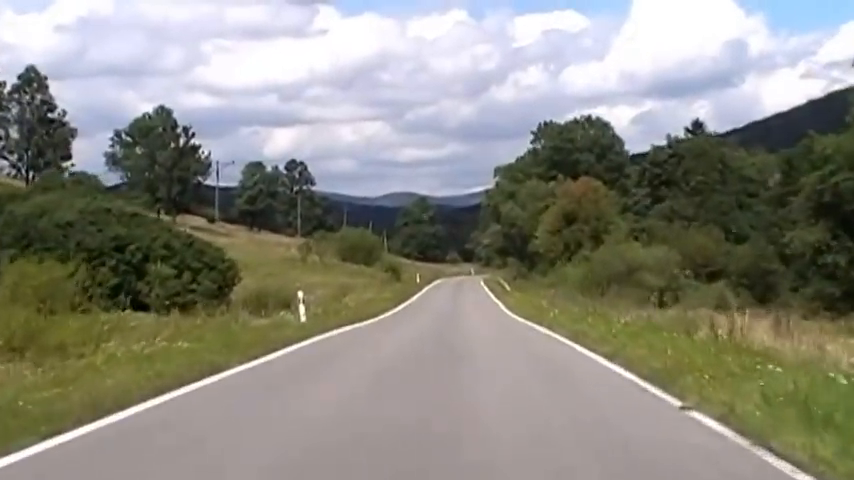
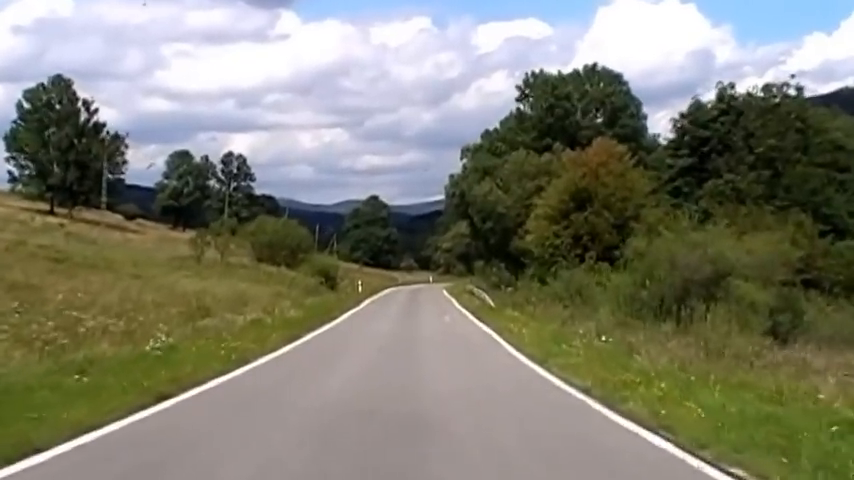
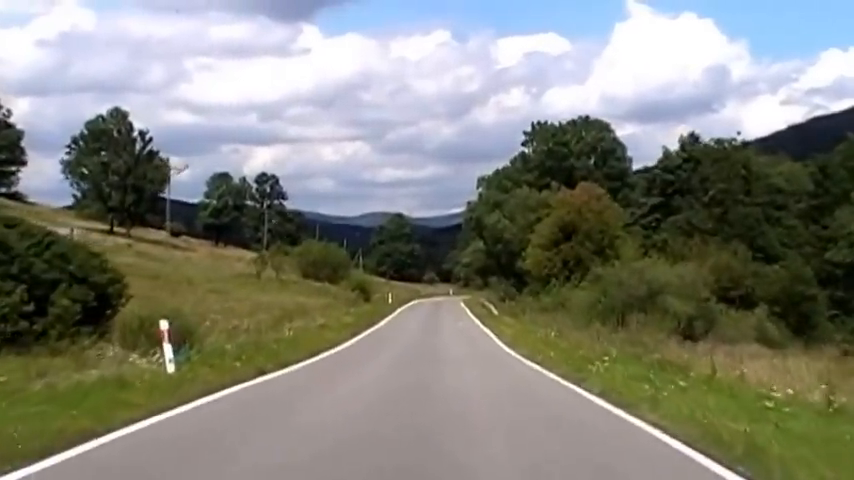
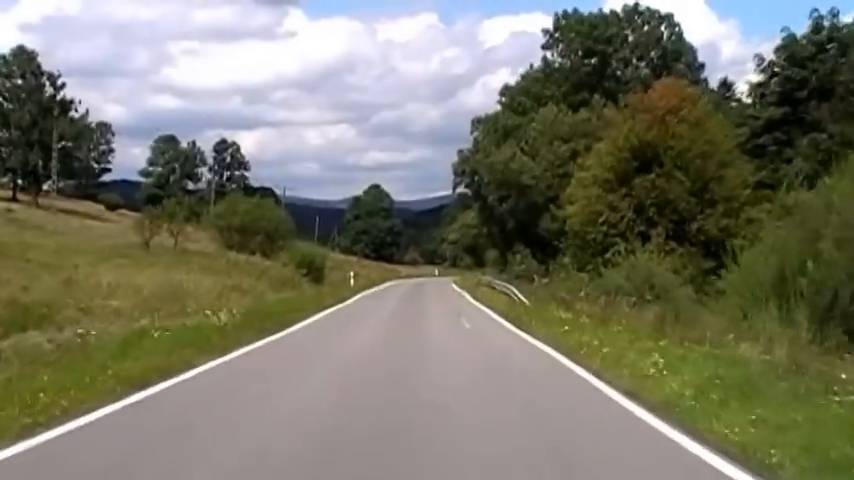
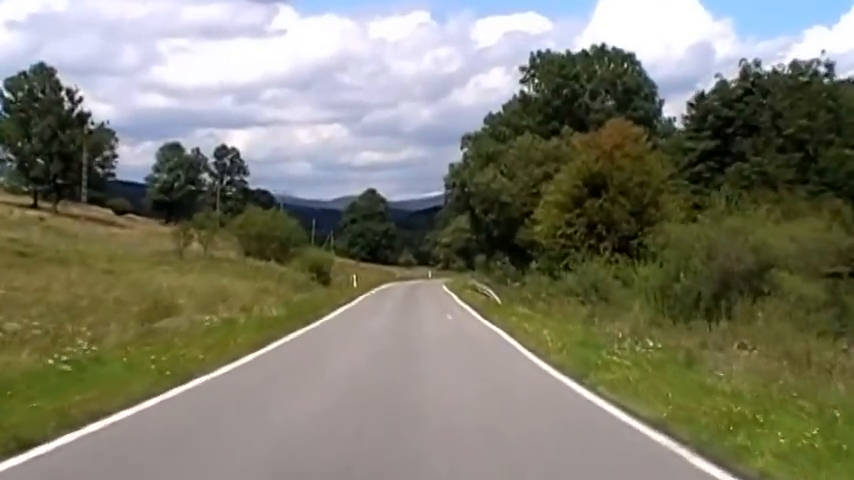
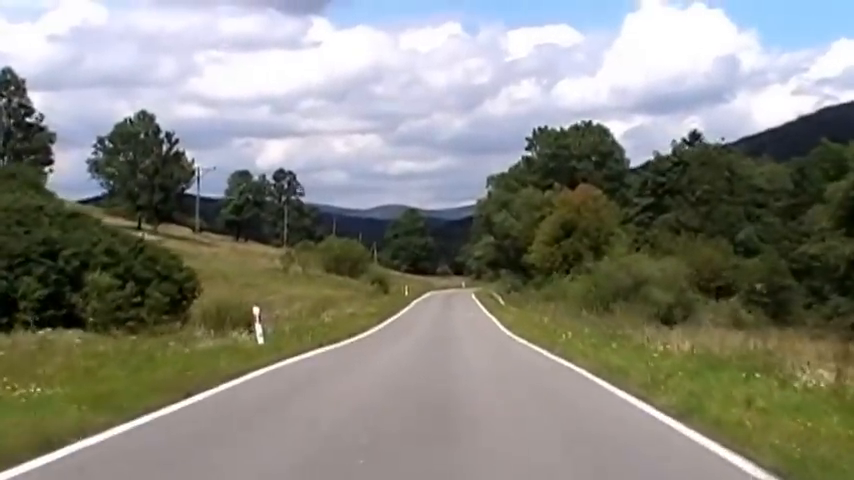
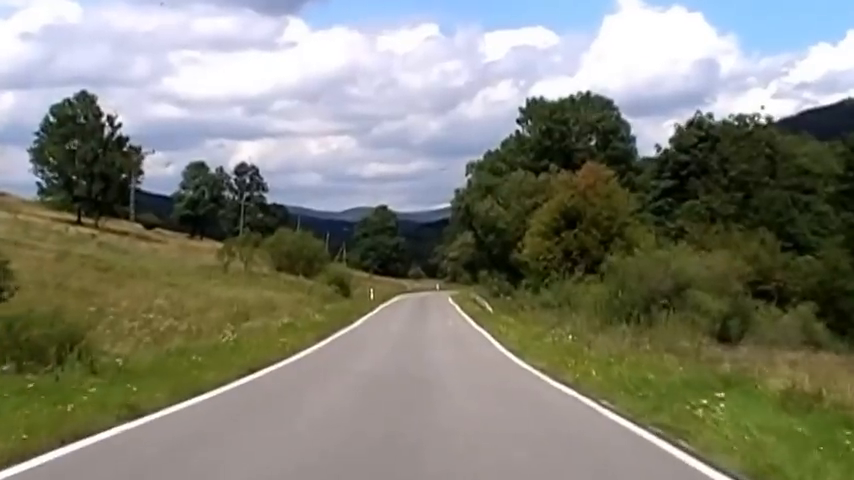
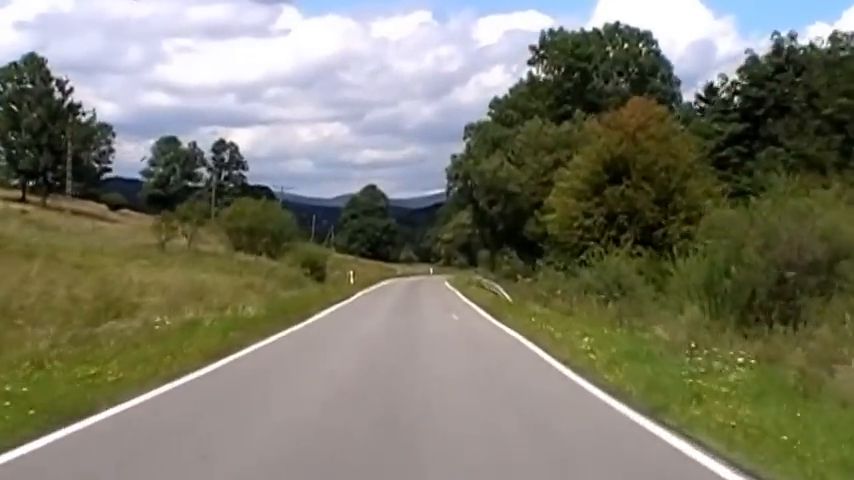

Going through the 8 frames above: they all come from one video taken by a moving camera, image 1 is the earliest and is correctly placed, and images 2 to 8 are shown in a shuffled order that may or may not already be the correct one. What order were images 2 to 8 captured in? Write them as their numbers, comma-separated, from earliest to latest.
6, 3, 7, 2, 5, 8, 4
